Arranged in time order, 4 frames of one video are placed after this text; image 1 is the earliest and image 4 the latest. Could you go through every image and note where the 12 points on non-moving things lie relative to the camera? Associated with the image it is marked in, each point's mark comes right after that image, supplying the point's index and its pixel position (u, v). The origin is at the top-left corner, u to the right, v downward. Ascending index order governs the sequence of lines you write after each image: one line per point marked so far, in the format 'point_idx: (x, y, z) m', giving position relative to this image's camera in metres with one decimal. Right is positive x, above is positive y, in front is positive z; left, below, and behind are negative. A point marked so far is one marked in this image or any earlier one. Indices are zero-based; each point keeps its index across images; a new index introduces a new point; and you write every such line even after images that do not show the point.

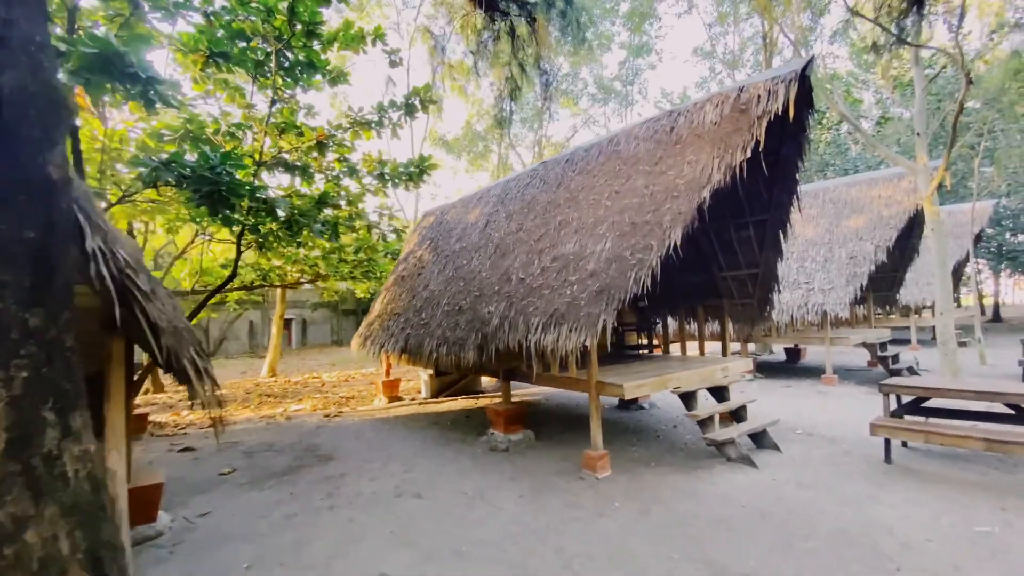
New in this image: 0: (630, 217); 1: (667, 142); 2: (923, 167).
0: (+1.2, +0.7, +4.8) m
1: (+1.6, +1.5, +5.1) m
2: (+6.7, +2.0, +7.9) m
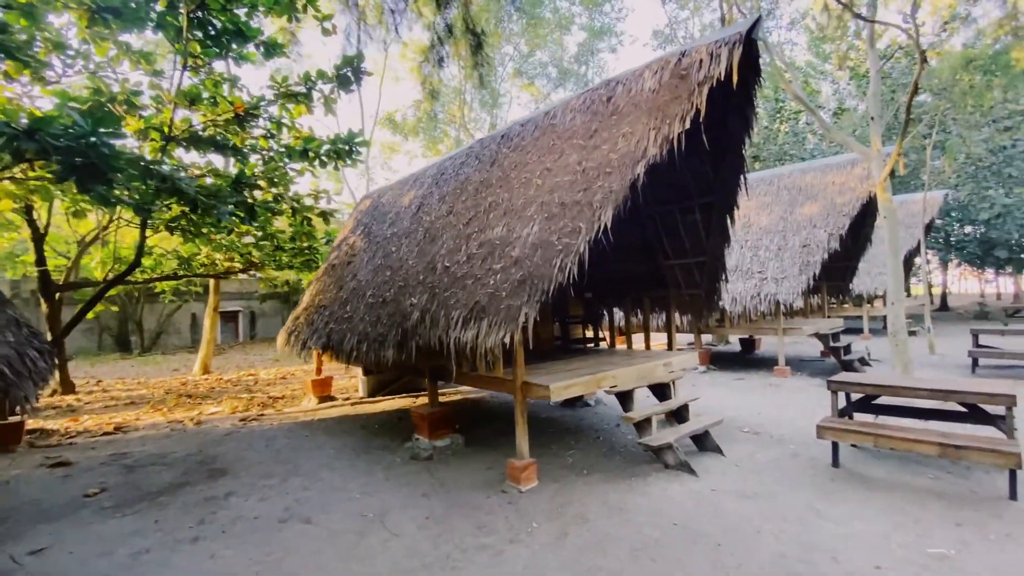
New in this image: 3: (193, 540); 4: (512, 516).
0: (+0.4, +0.8, +4.2) m
1: (+0.8, +1.6, +4.5) m
2: (+5.8, +2.2, +7.7) m
3: (-2.3, -1.8, +3.5) m
4: (0.0, -1.7, +3.6) m
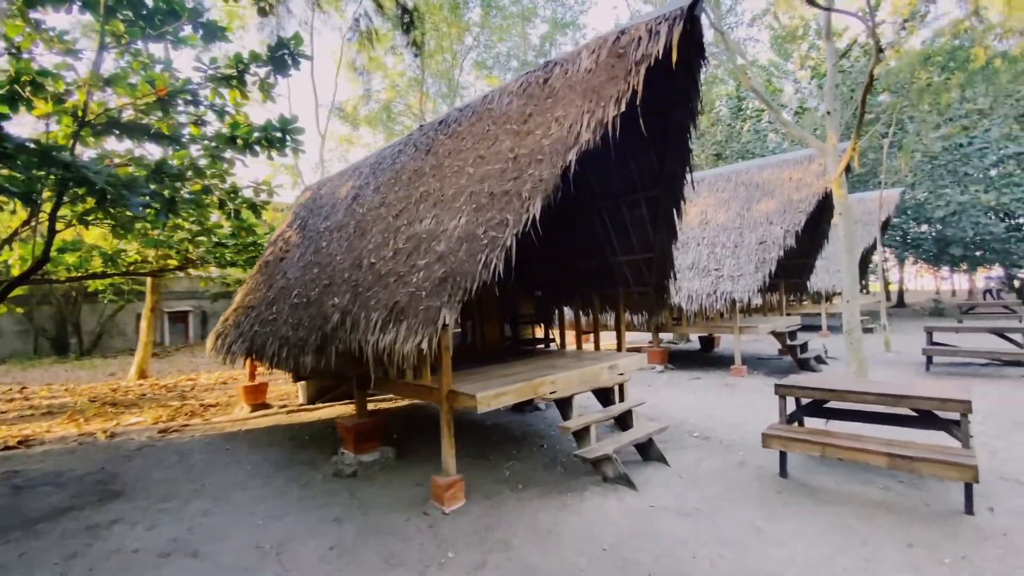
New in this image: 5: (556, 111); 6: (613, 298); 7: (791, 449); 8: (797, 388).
0: (-0.2, +0.8, +3.8) m
1: (+0.2, +1.6, +4.2) m
2: (+5.0, +2.2, +7.5) m
3: (-2.8, -1.8, +3.0) m
4: (-0.5, -1.7, +3.2) m
5: (+0.4, +1.4, +3.8) m
6: (+1.2, -0.1, +5.7) m
7: (+2.1, -1.2, +3.6) m
8: (+2.3, -0.8, +4.0) m
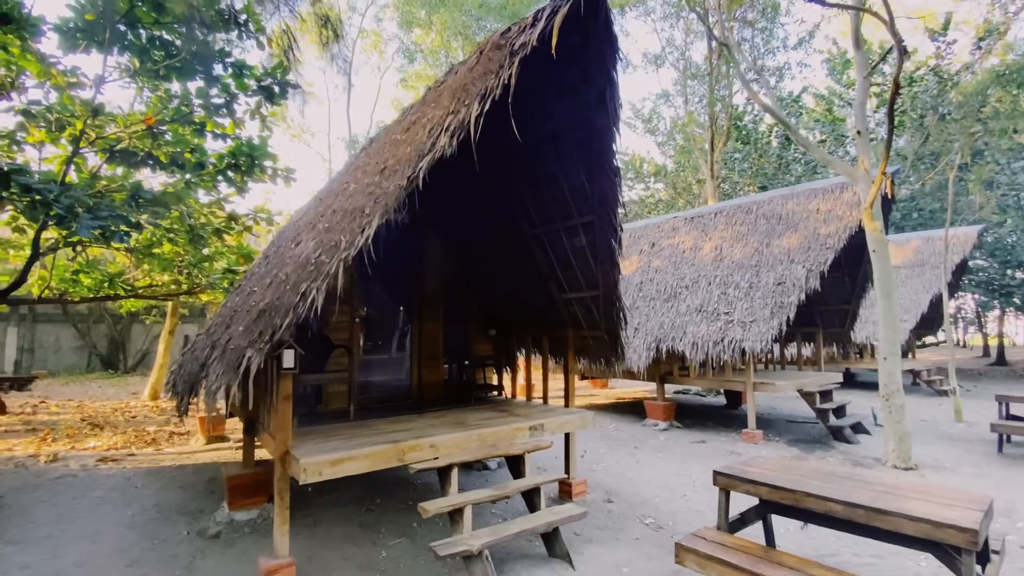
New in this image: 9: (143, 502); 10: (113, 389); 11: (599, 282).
0: (-1.0, +0.6, +3.2) m
1: (-0.6, +1.4, +3.6) m
2: (+4.6, +1.5, +6.3) m
3: (-3.9, -1.9, +2.5) m
4: (-1.6, -1.9, +2.5) m
5: (-0.5, +1.1, +3.2) m
6: (+0.5, -0.5, +4.9) m
7: (+1.1, -1.5, +2.6) m
8: (+1.4, -1.1, +2.9) m
9: (-3.6, -2.1, +4.7) m
10: (-11.4, -2.9, +14.0) m
11: (+0.7, 0.0, +4.1) m
